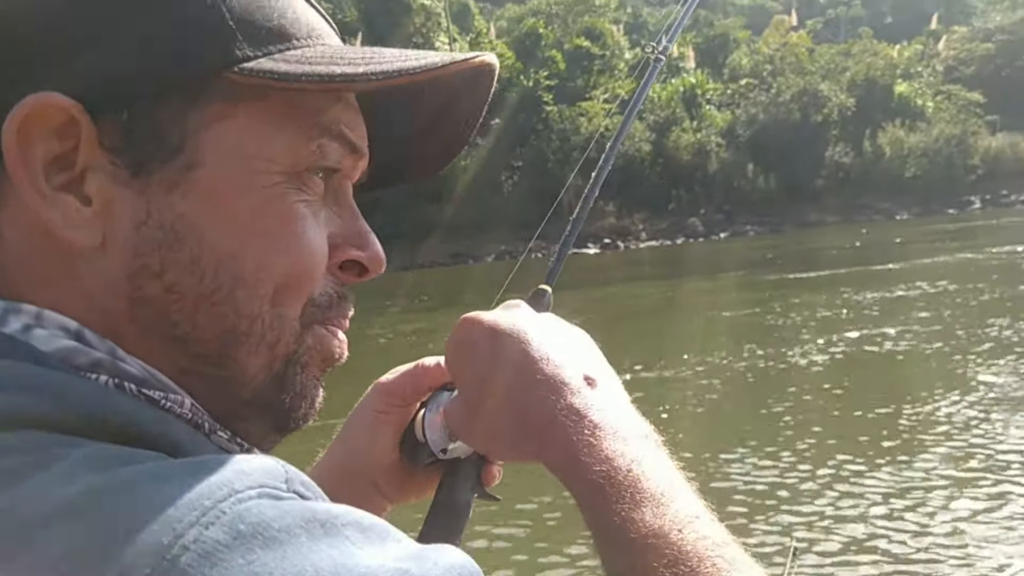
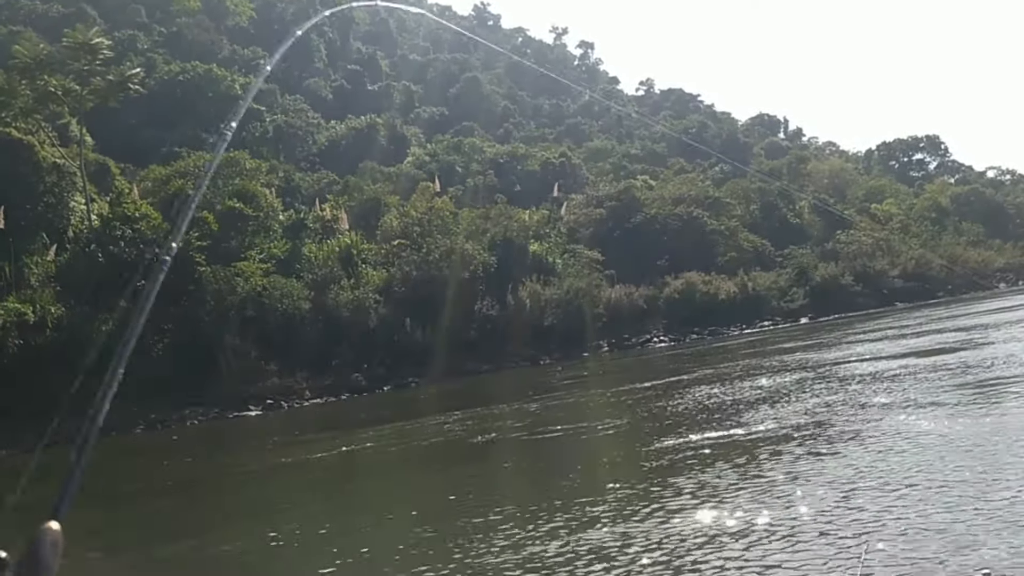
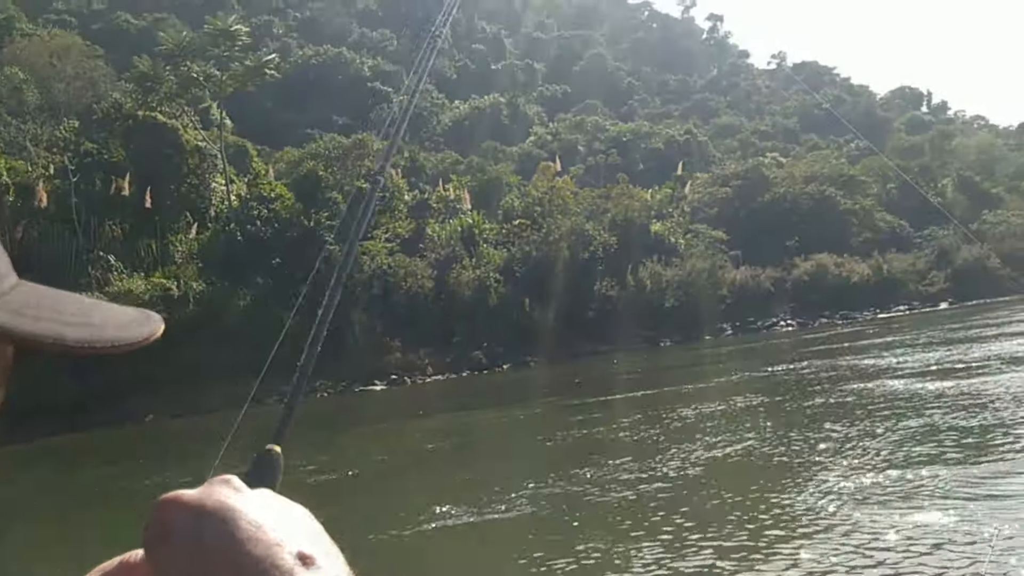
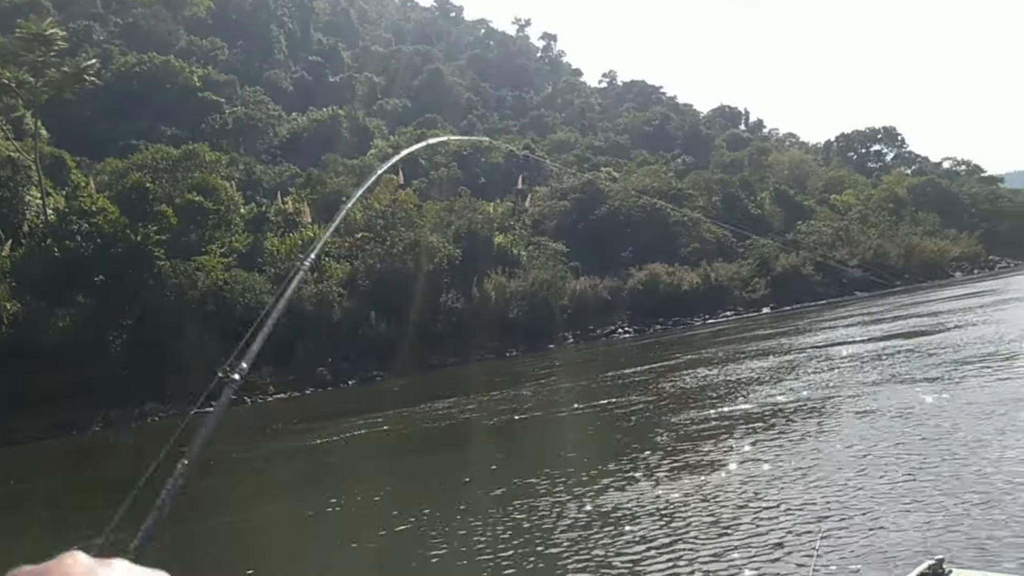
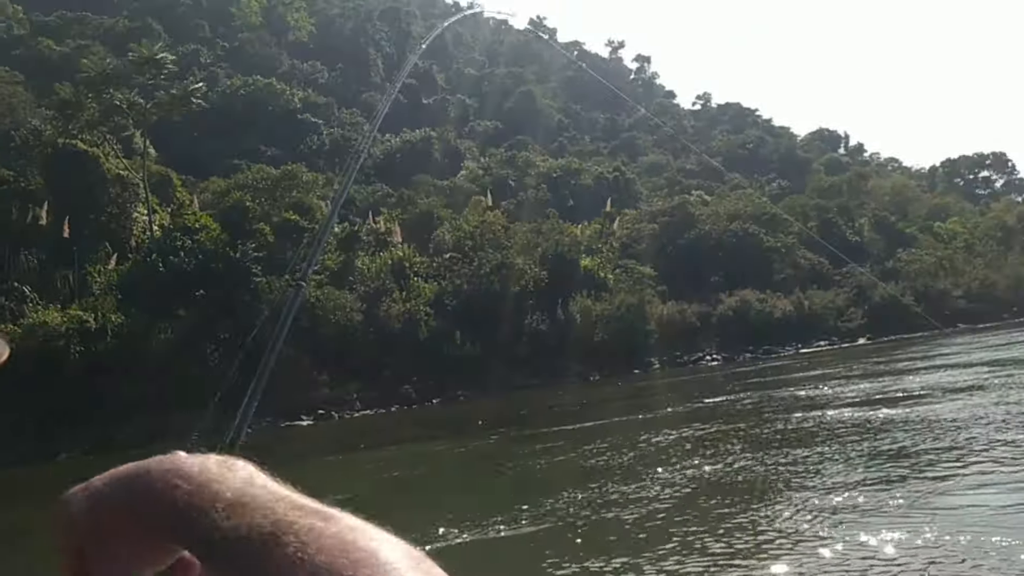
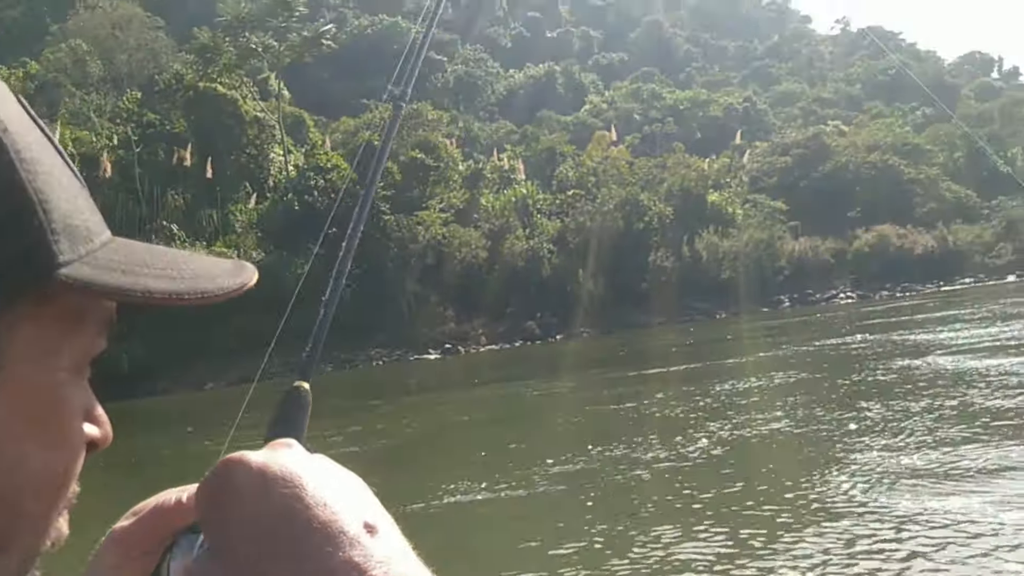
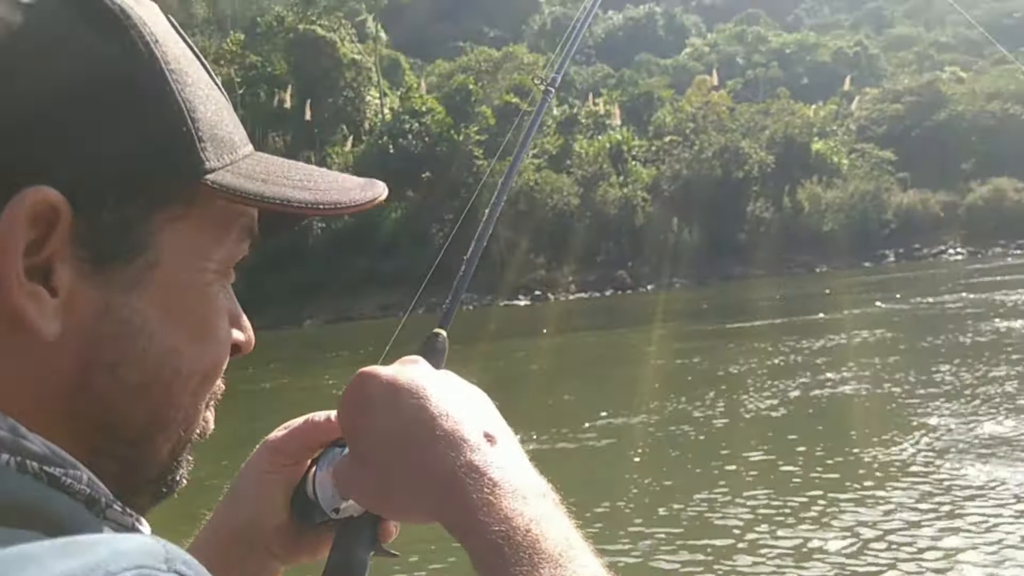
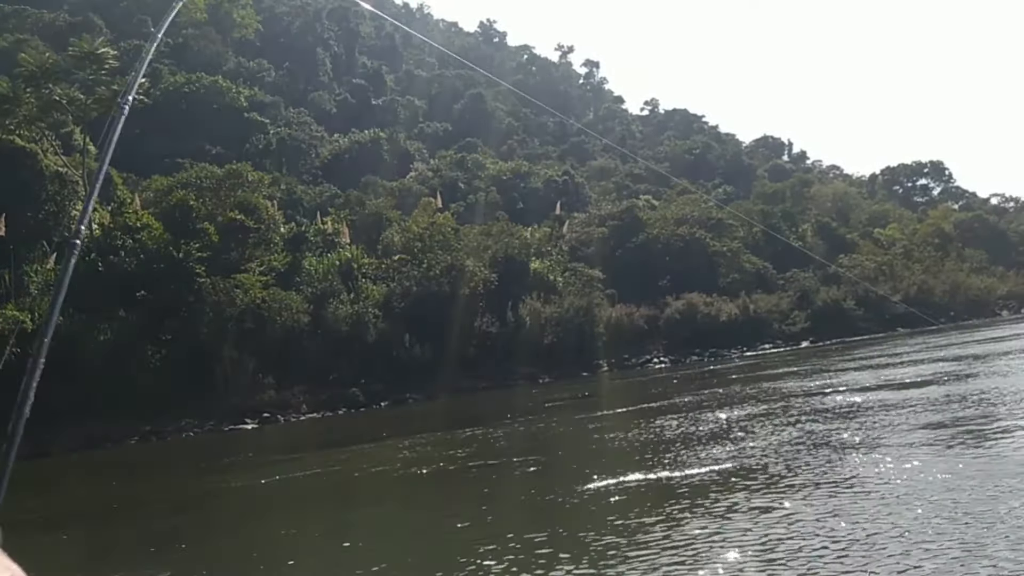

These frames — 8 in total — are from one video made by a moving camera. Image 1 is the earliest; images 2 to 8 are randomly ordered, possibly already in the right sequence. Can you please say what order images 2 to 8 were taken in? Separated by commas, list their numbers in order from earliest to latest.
7, 6, 3, 5, 8, 2, 4
